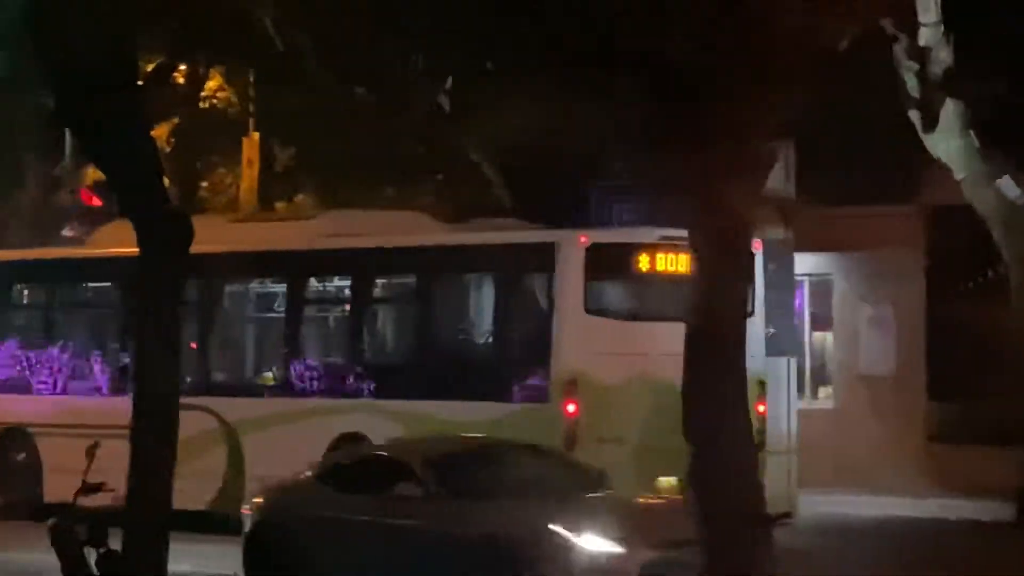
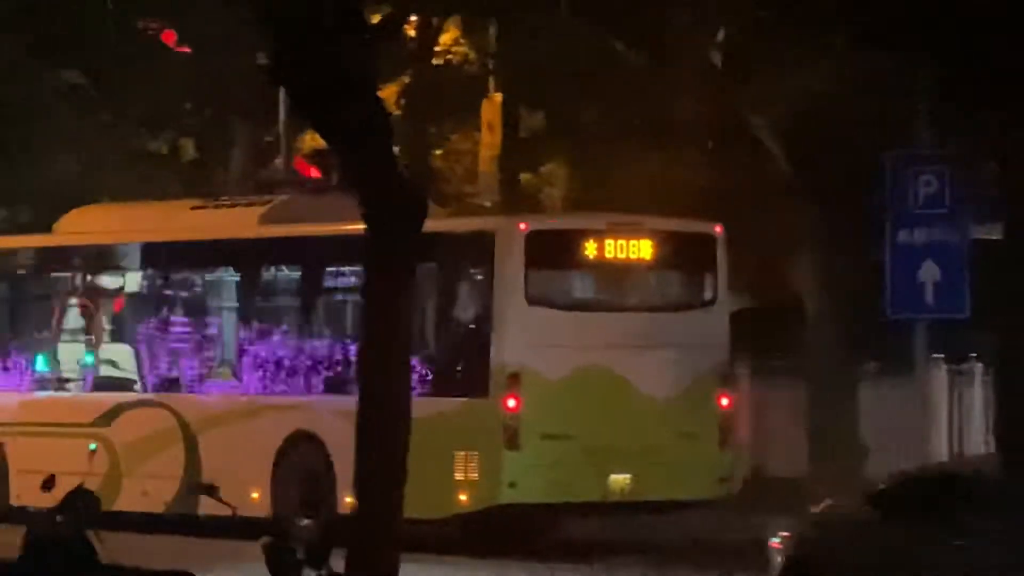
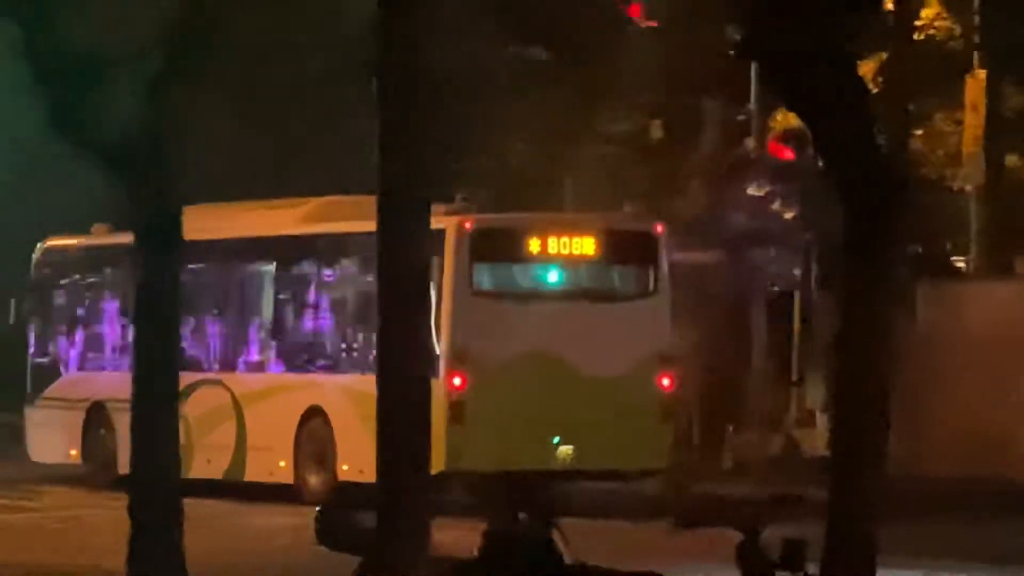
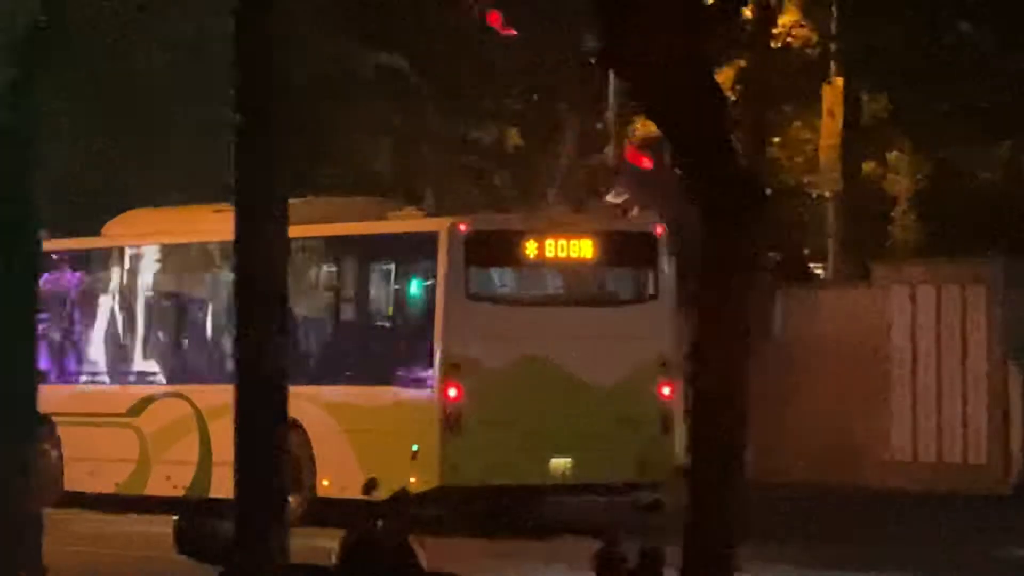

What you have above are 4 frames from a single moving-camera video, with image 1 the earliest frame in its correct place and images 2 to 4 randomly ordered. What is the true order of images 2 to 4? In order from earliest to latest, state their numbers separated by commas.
2, 4, 3
